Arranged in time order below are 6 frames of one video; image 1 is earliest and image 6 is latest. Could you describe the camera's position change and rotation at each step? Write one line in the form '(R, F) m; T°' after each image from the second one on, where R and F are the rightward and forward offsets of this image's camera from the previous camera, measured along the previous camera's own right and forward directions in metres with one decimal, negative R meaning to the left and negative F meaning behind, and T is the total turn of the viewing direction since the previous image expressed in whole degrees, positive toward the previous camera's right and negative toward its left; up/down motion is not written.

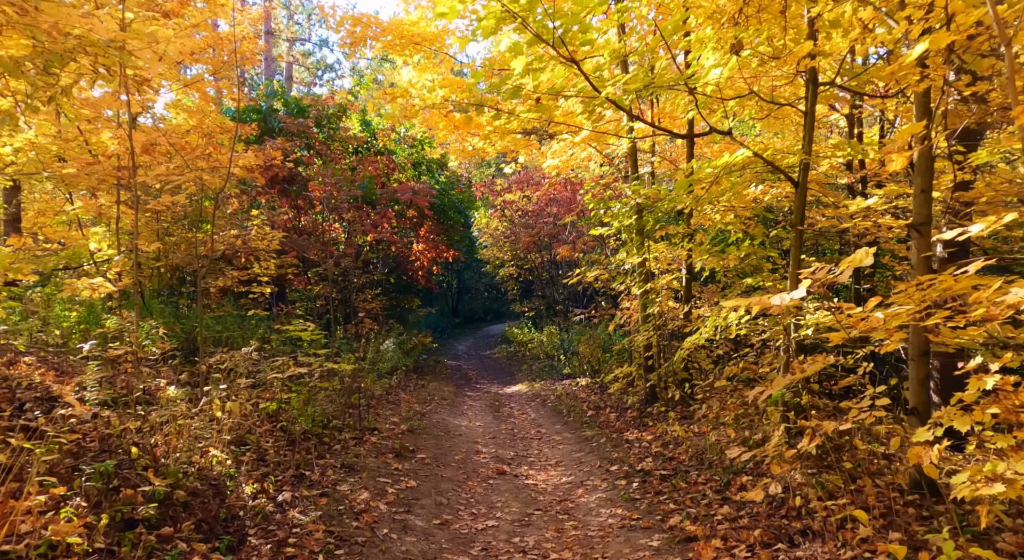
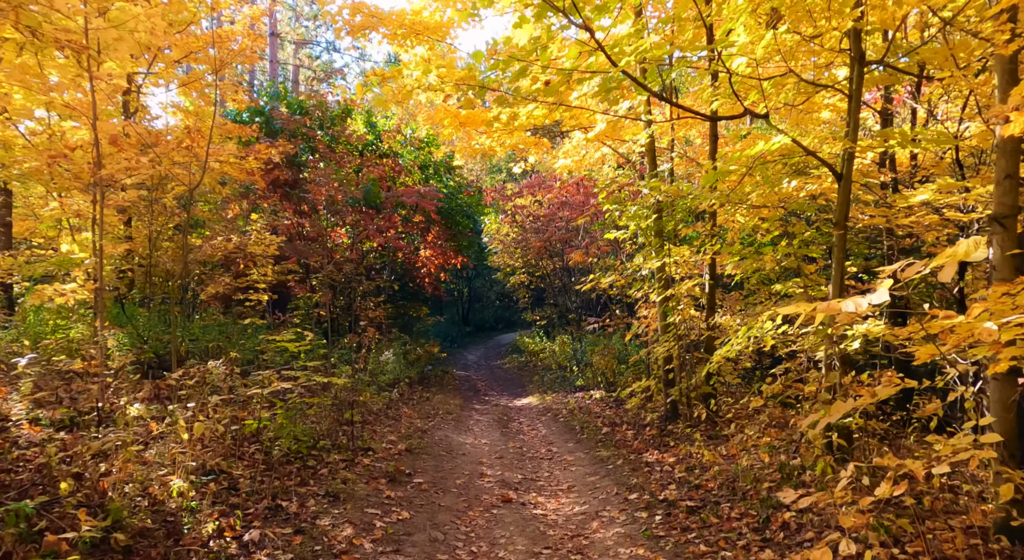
(+0.1, +0.7) m; -1°
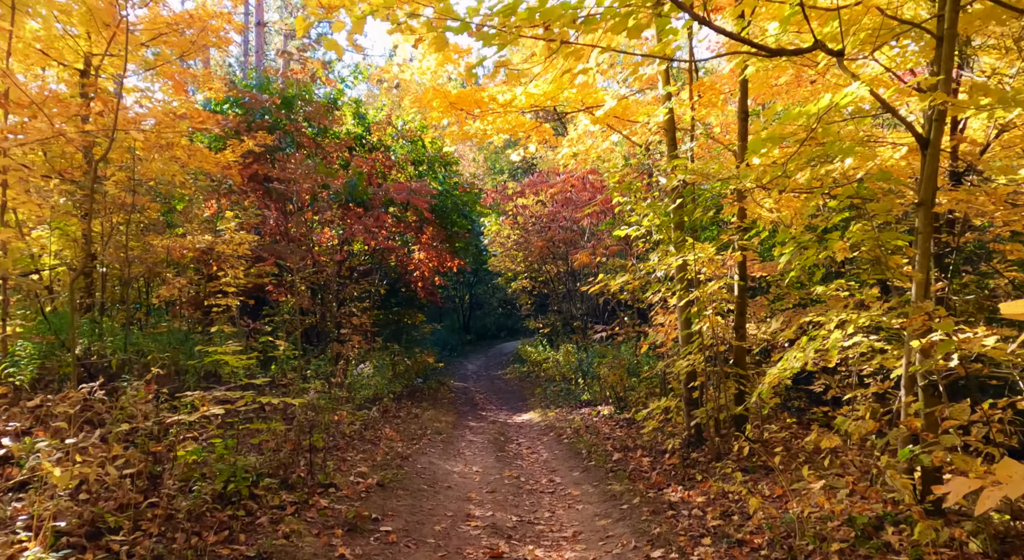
(+0.1, +1.3) m; 0°
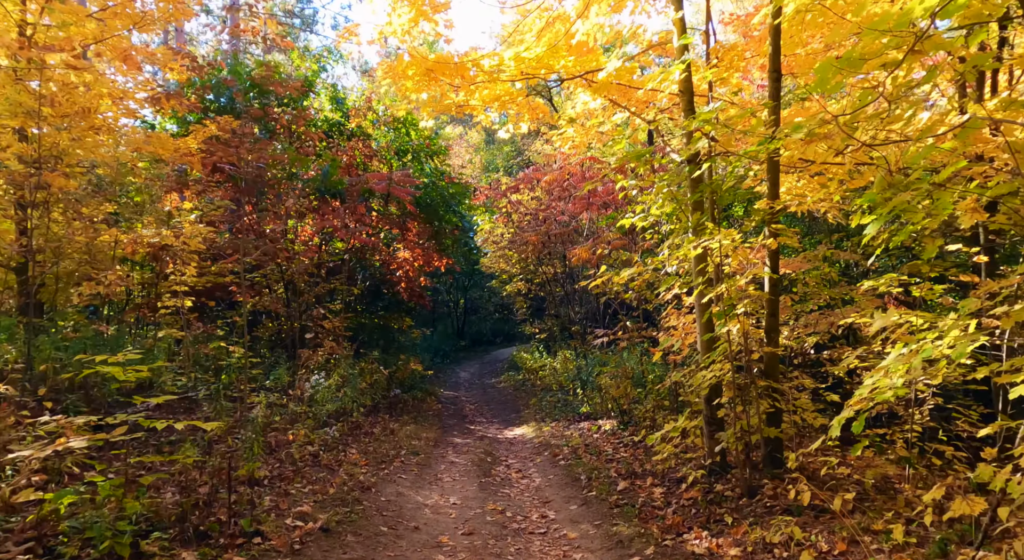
(+0.1, +1.3) m; 0°
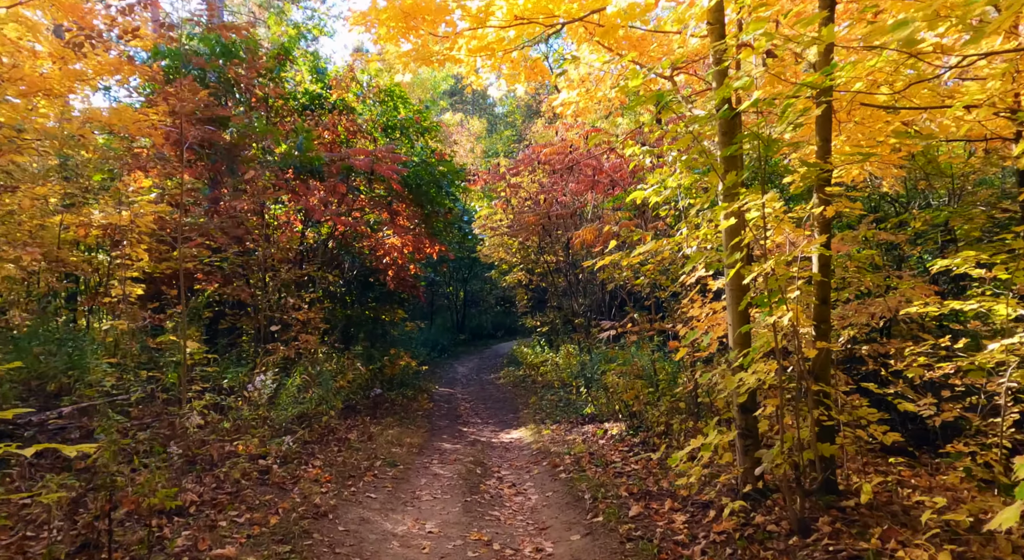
(+0.1, +1.2) m; 0°
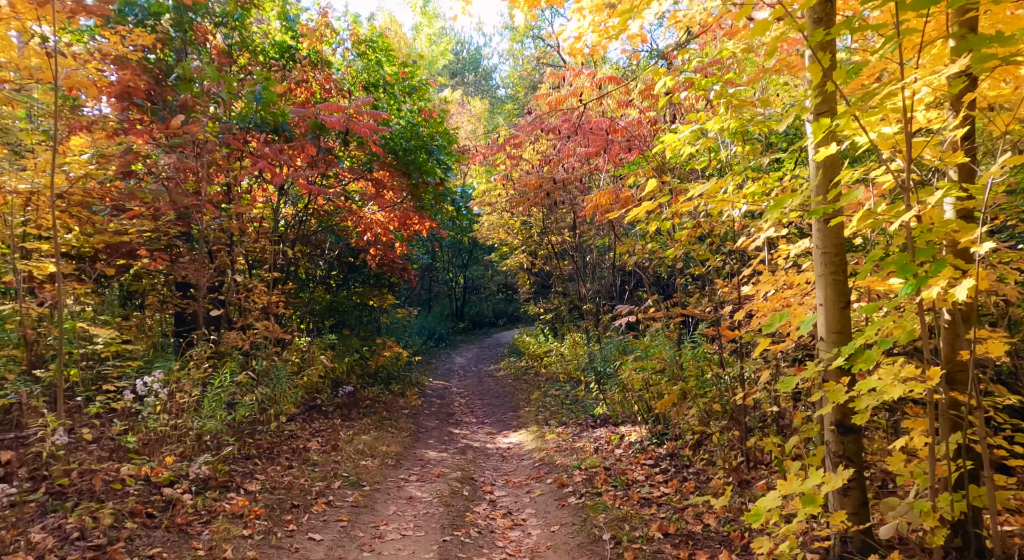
(+0.1, +1.6) m; 0°
